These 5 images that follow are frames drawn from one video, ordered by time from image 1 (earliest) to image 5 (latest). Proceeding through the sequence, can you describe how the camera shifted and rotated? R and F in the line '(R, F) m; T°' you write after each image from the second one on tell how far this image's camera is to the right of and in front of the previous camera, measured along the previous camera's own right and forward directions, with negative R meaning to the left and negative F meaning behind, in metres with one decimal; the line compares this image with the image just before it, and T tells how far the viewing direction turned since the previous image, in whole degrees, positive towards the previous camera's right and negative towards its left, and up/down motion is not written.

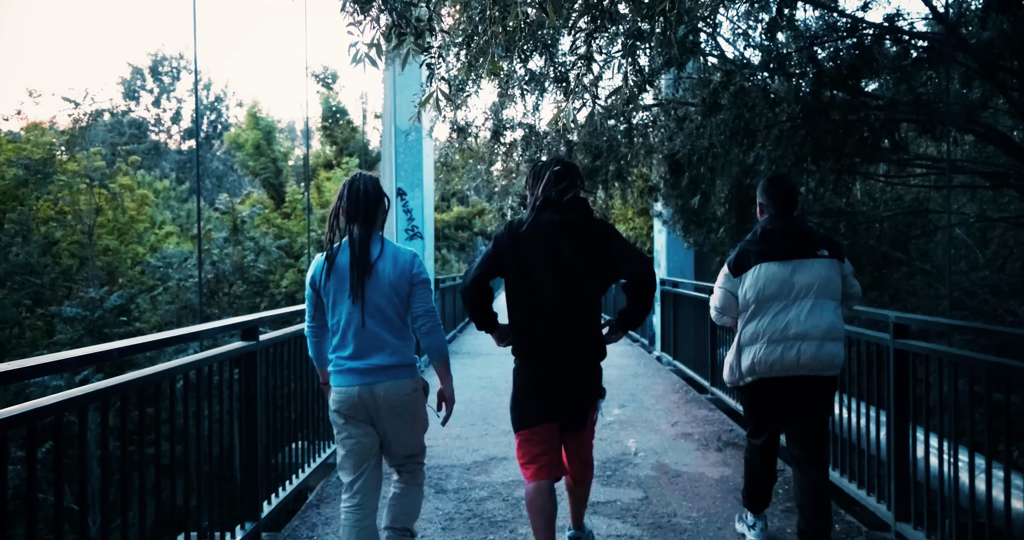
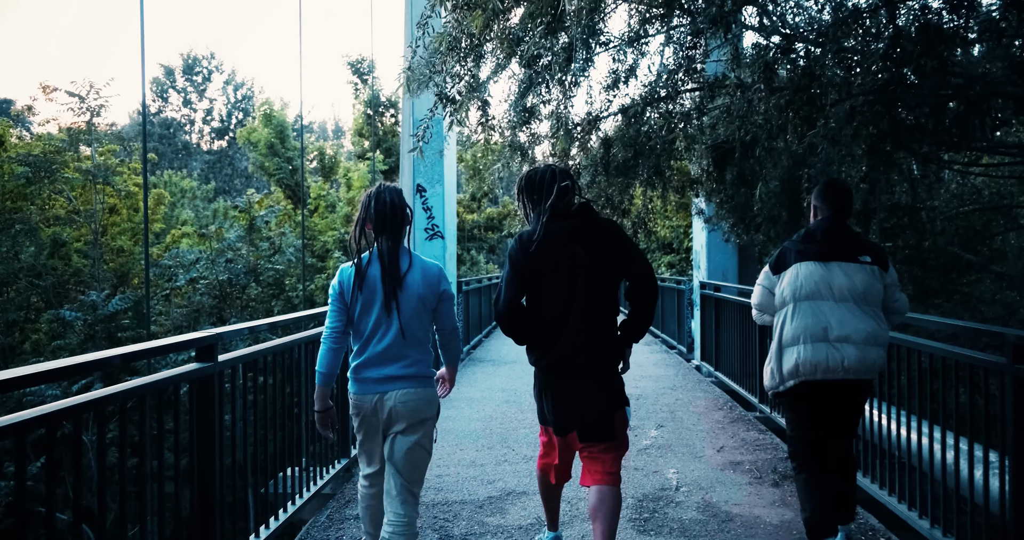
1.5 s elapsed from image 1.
(+0.1, +0.7) m; -2°
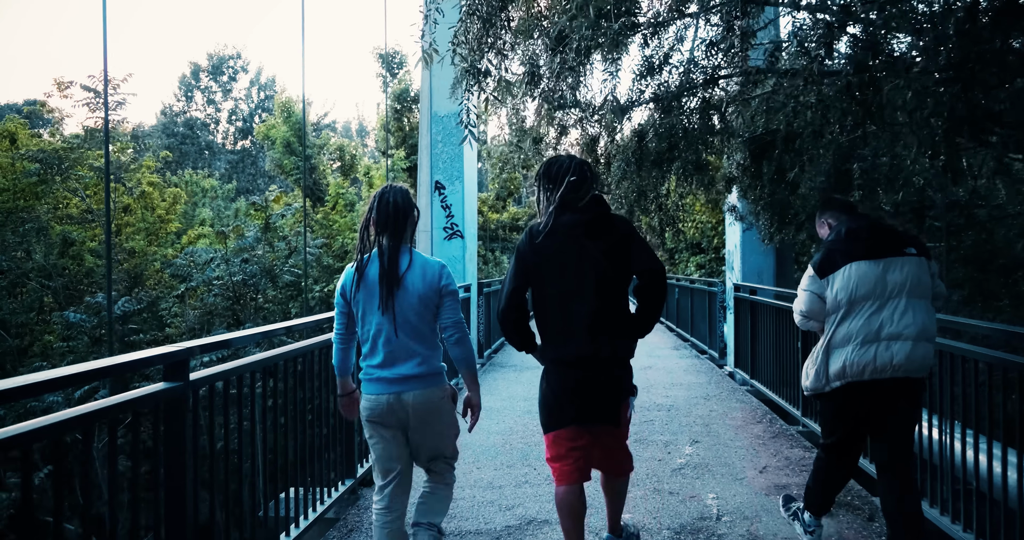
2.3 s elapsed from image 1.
(0.0, +0.5) m; -2°
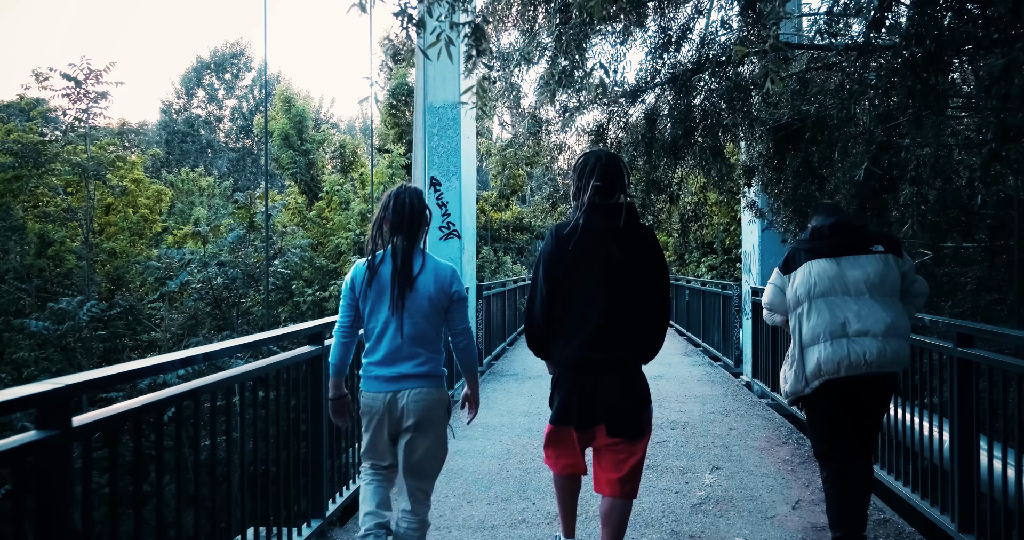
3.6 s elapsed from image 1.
(+0.1, +0.6) m; 0°
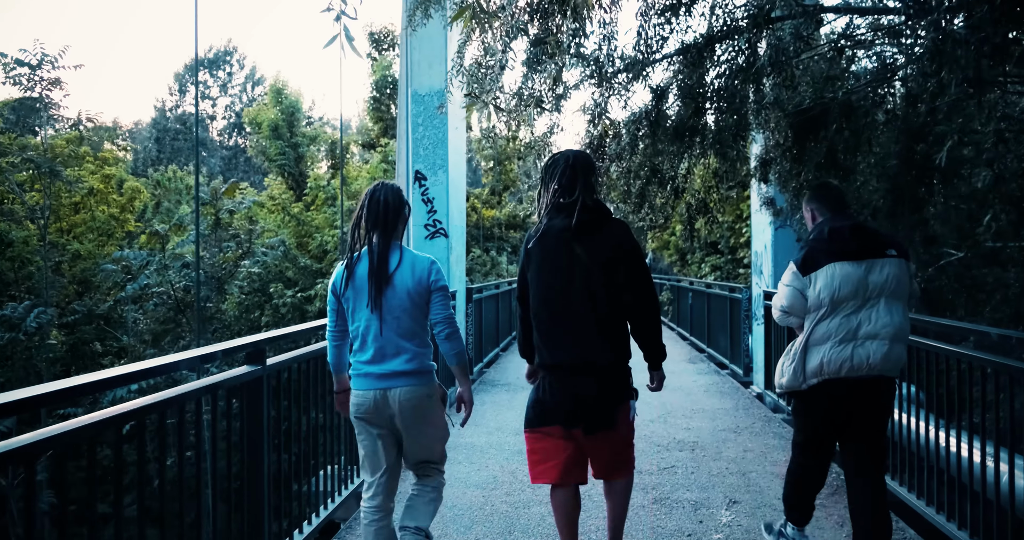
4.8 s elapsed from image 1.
(+0.1, +0.7) m; 0°
